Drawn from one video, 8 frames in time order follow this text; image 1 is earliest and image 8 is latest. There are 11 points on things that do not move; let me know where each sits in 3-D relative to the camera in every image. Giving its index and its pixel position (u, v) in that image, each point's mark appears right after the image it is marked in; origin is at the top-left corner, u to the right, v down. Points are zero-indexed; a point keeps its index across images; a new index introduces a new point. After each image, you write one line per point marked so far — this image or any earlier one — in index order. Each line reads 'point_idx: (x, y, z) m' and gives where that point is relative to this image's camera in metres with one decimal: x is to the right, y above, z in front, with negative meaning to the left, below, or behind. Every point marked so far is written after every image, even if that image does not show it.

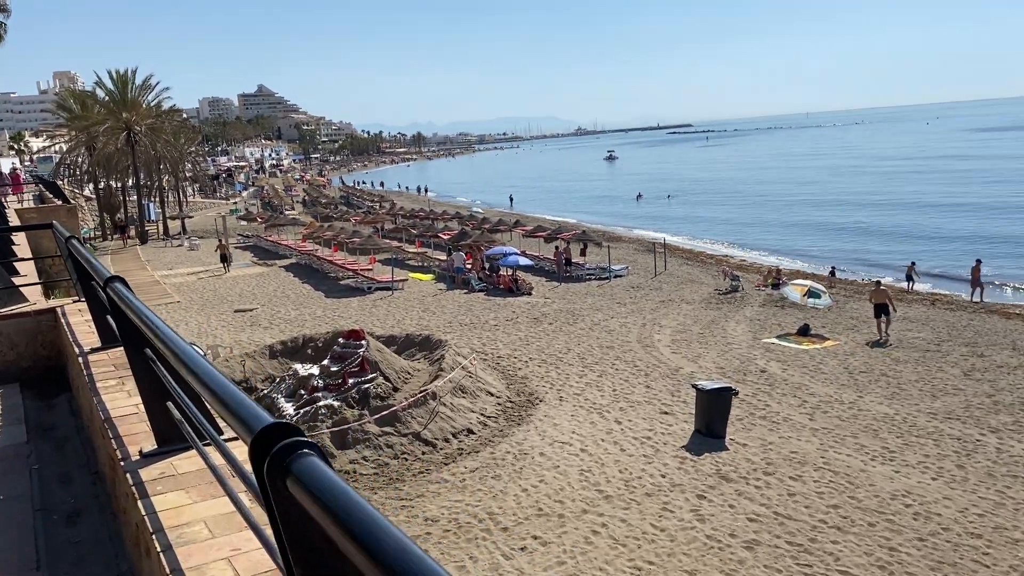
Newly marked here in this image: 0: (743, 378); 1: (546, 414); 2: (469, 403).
0: (+4.1, -1.6, +15.2) m
1: (+0.5, -1.9, +13.1) m
2: (-0.7, -1.8, +13.0) m
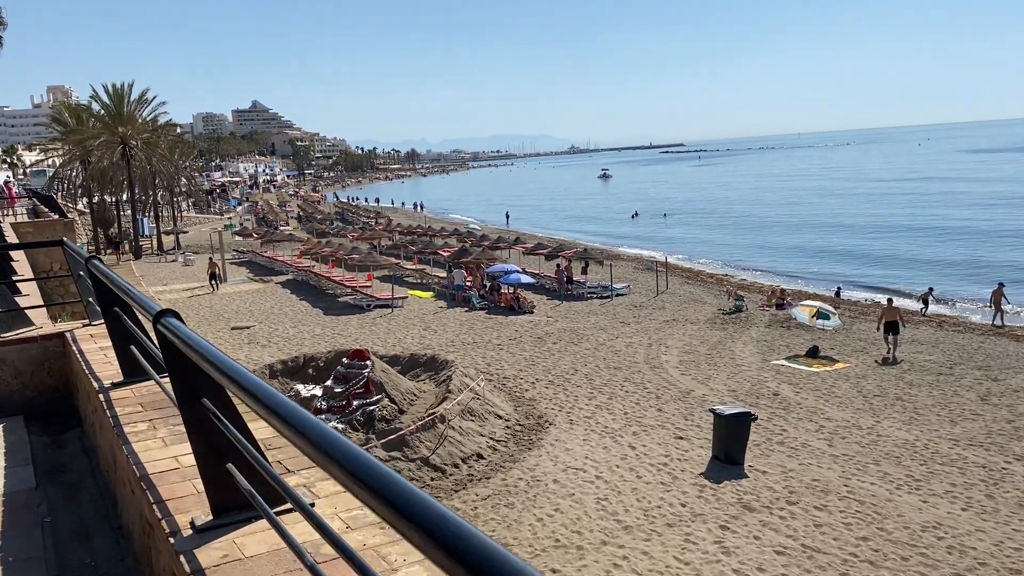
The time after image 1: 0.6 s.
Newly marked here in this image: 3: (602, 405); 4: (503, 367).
0: (+4.3, -2.0, +14.8) m
1: (+0.7, -2.3, +12.7) m
2: (-0.5, -2.0, +12.6) m
3: (+1.5, -2.0, +14.4) m
4: (-0.2, -1.6, +17.3) m
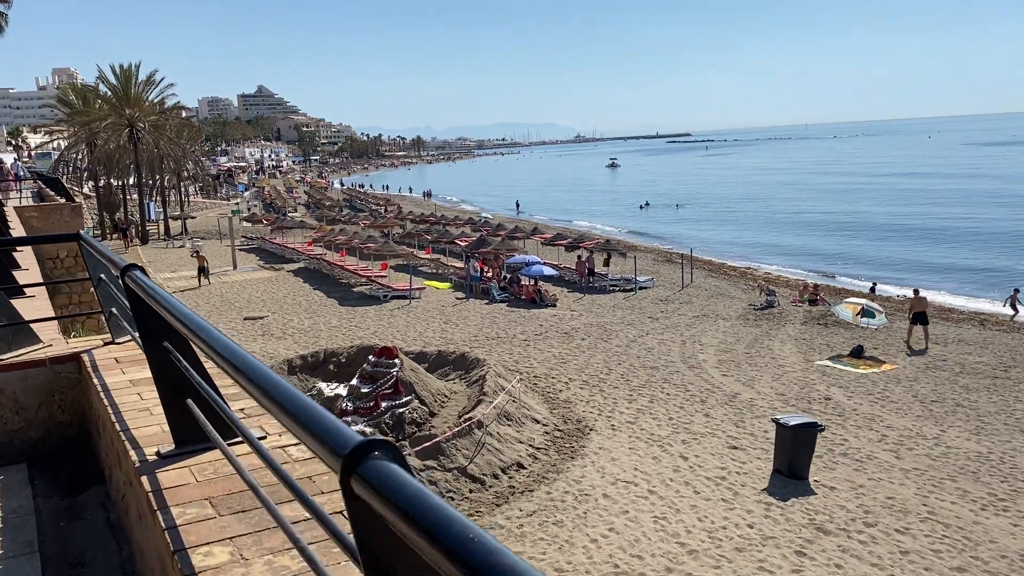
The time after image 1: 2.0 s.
0: (+4.8, -2.0, +13.9) m
1: (+1.2, -2.2, +11.8) m
2: (0.0, -2.0, +11.7) m
3: (+2.1, -1.9, +13.5) m
4: (+0.4, -1.5, +16.4) m
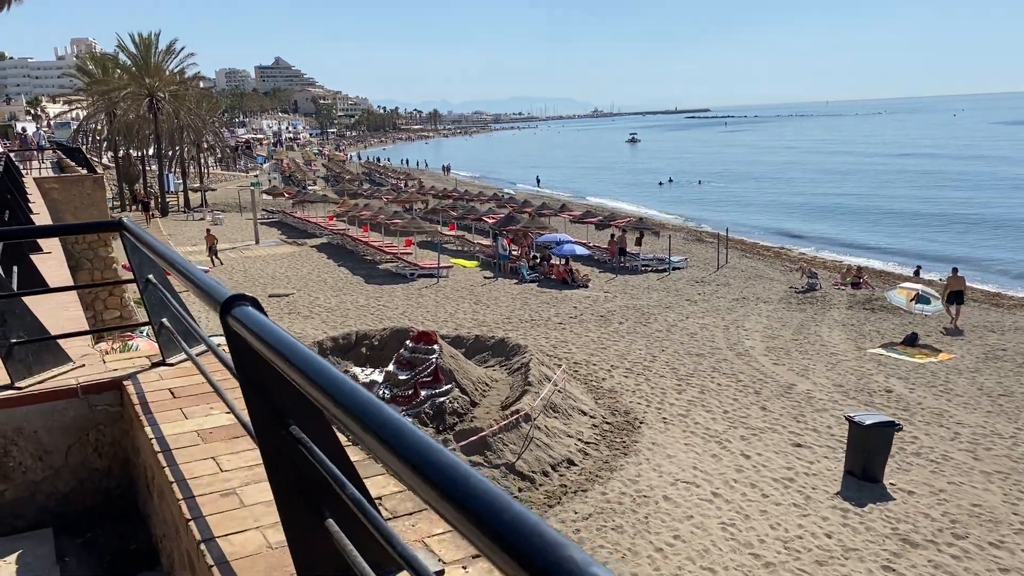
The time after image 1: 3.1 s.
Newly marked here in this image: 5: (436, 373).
0: (+5.5, -1.7, +13.1) m
1: (+1.9, -2.0, +11.0) m
2: (+0.7, -1.8, +11.0) m
3: (+2.8, -1.7, +12.7) m
4: (+1.1, -1.1, +15.6) m
5: (-1.0, -1.1, +11.3) m
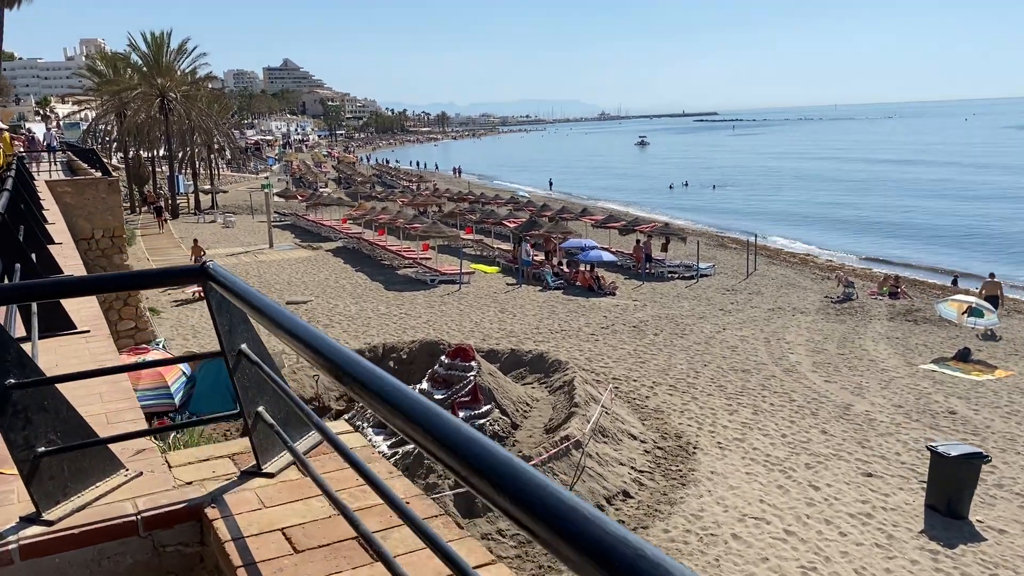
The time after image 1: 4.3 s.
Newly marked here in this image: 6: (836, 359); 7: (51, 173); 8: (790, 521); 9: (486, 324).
0: (+6.1, -2.0, +12.2) m
1: (+2.4, -2.2, +10.2) m
2: (+1.2, -1.9, +10.2) m
3: (+3.3, -1.9, +11.9) m
4: (+1.7, -1.3, +14.8) m
5: (-0.4, -1.3, +10.5) m
6: (+6.1, -1.3, +16.1) m
7: (-9.9, +2.5, +18.3) m
8: (+2.9, -2.4, +8.9) m
9: (-0.5, -0.8, +18.1) m
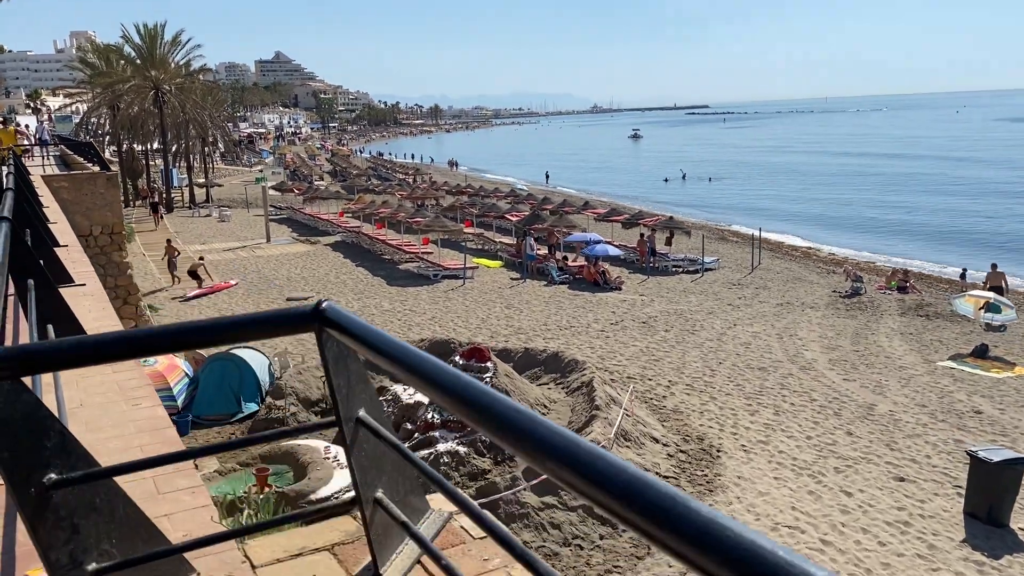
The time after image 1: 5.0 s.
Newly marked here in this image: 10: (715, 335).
0: (+6.3, -1.9, +11.9) m
1: (+2.6, -2.2, +9.9) m
2: (+1.5, -1.9, +9.8) m
3: (+3.6, -1.9, +11.5) m
4: (+1.9, -1.3, +14.5) m
5: (-0.2, -1.3, +10.1) m
6: (+6.3, -1.3, +15.8) m
7: (-9.8, +2.5, +17.8) m
8: (+3.2, -2.4, +8.6) m
9: (-0.4, -0.7, +17.7) m
10: (+4.1, -1.0, +17.0) m
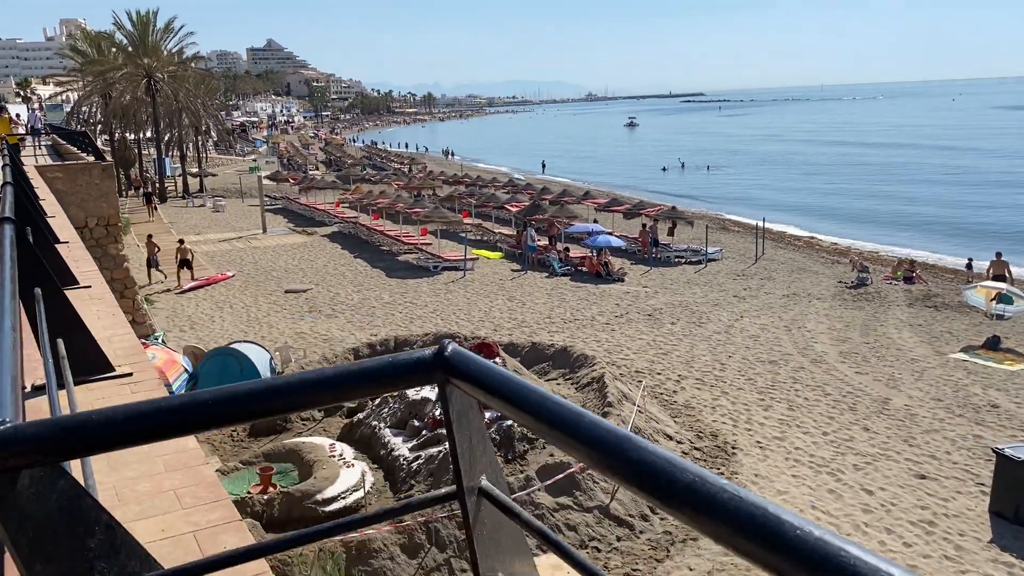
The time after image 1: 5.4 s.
0: (+6.4, -1.8, +11.7) m
1: (+2.8, -2.1, +9.6) m
2: (+1.6, -1.9, +9.6) m
3: (+3.7, -1.8, +11.3) m
4: (+2.0, -1.1, +14.2) m
5: (-0.1, -1.2, +9.9) m
6: (+6.4, -1.1, +15.5) m
7: (-9.7, +2.7, +17.4) m
8: (+3.3, -2.4, +8.3) m
9: (-0.3, -0.5, +17.5) m
10: (+4.2, -0.8, +16.8) m
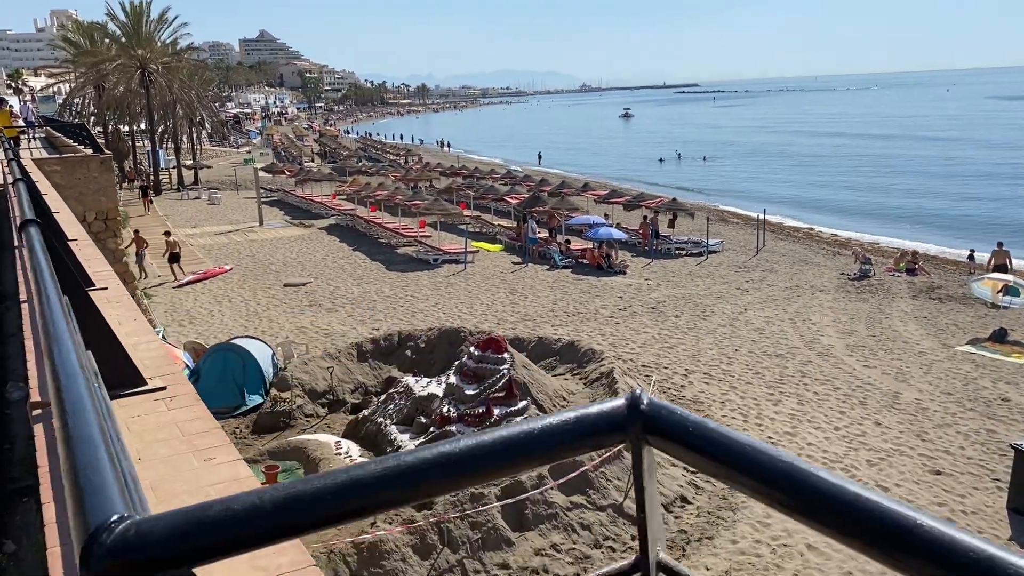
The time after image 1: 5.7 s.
0: (+6.5, -1.7, +11.6) m
1: (+2.9, -2.0, +9.5) m
2: (+1.7, -1.8, +9.4) m
3: (+3.8, -1.7, +11.2) m
4: (+2.0, -1.0, +14.1) m
5: (0.0, -1.2, +9.7) m
6: (+6.5, -1.0, +15.4) m
7: (-9.7, +2.8, +17.1) m
8: (+3.4, -2.3, +8.2) m
9: (-0.3, -0.4, +17.3) m
10: (+4.2, -0.6, +16.7) m
